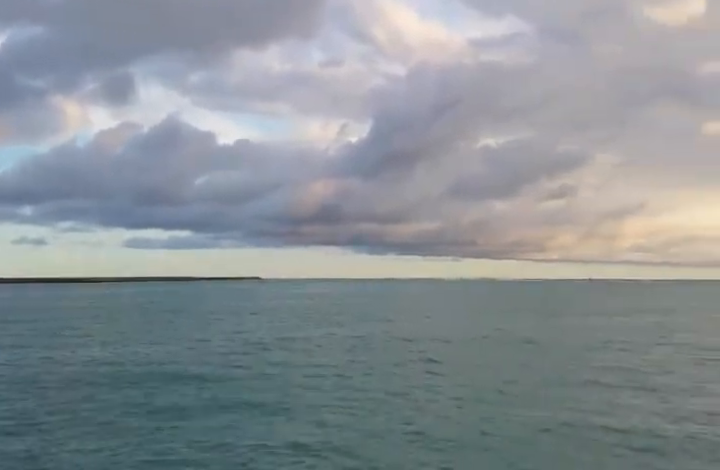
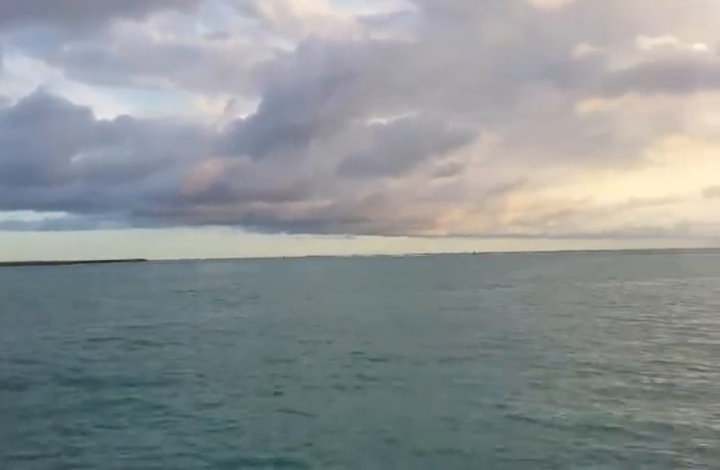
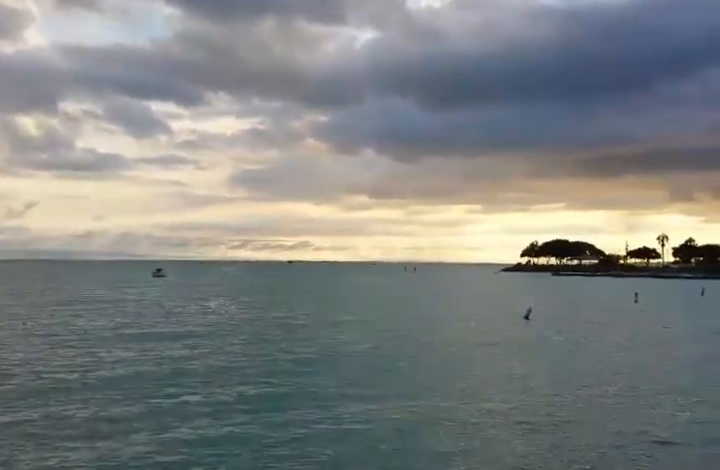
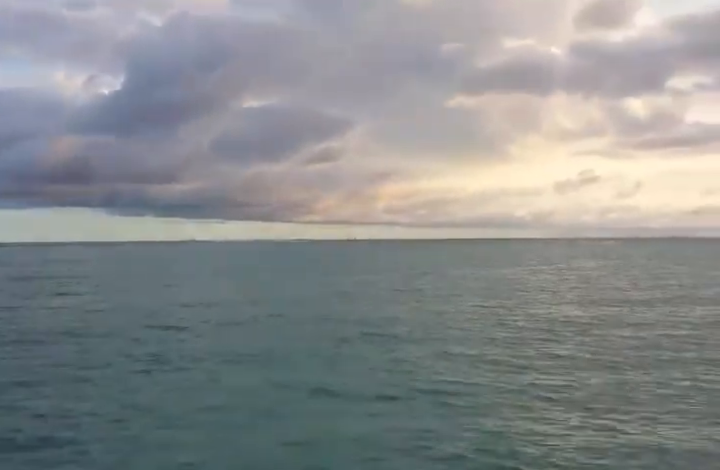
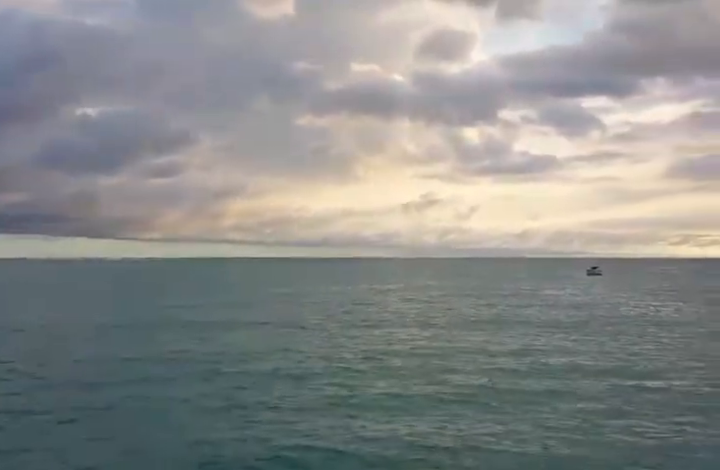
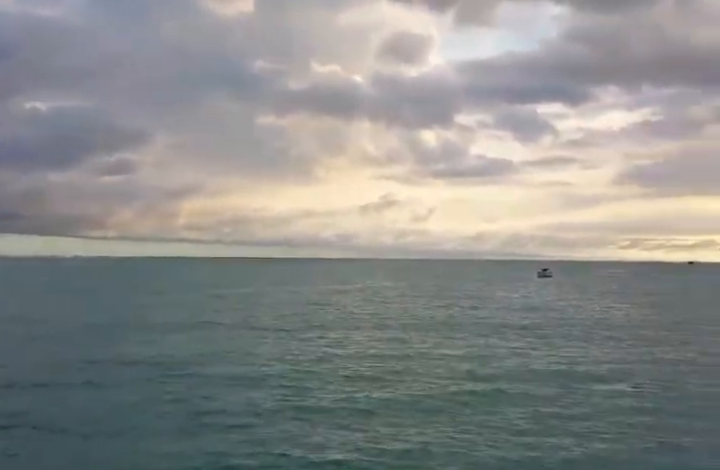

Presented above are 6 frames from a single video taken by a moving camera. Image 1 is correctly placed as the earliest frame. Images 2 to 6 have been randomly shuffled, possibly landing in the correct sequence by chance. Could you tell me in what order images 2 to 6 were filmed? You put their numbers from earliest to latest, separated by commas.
2, 4, 5, 6, 3
